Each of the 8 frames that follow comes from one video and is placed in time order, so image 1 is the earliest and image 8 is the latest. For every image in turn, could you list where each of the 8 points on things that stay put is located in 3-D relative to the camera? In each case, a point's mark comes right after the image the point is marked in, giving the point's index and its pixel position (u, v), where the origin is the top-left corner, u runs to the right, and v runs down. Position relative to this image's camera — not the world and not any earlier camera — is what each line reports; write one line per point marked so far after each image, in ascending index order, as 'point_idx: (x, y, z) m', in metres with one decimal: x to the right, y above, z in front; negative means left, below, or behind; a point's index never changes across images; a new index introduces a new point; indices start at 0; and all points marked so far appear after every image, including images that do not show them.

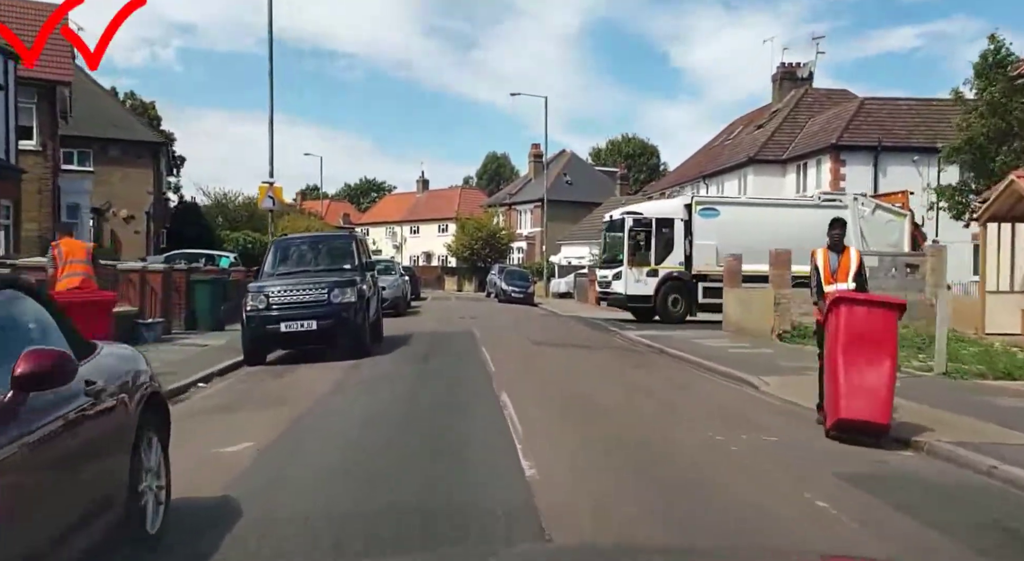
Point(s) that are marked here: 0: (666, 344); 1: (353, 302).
0: (+3.4, -1.4, +18.3) m
1: (-2.8, -0.4, +13.7) m
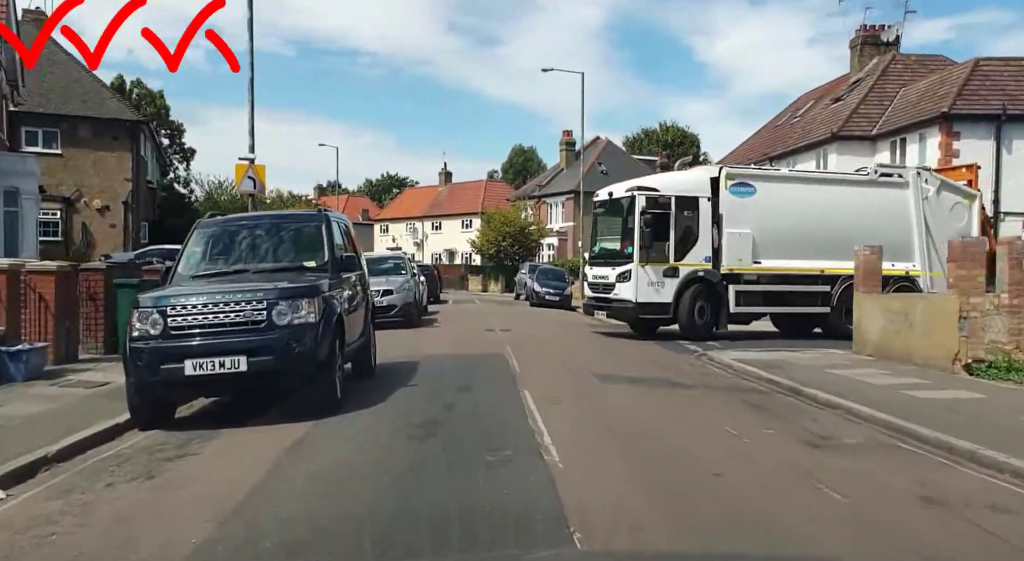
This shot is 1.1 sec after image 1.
0: (+4.3, -1.5, +12.6) m
1: (-2.1, -0.5, +8.2) m
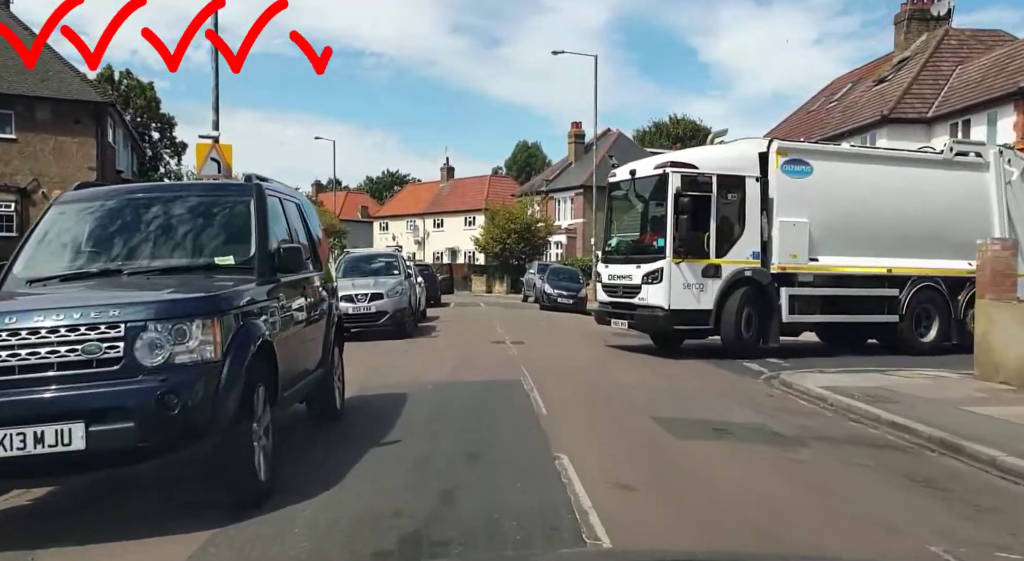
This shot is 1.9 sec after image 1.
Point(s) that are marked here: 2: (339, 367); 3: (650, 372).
0: (+4.5, -1.5, +9.2) m
1: (-1.8, -0.5, +4.8) m
2: (-1.8, -0.9, +8.4) m
3: (+2.4, -1.6, +13.6) m
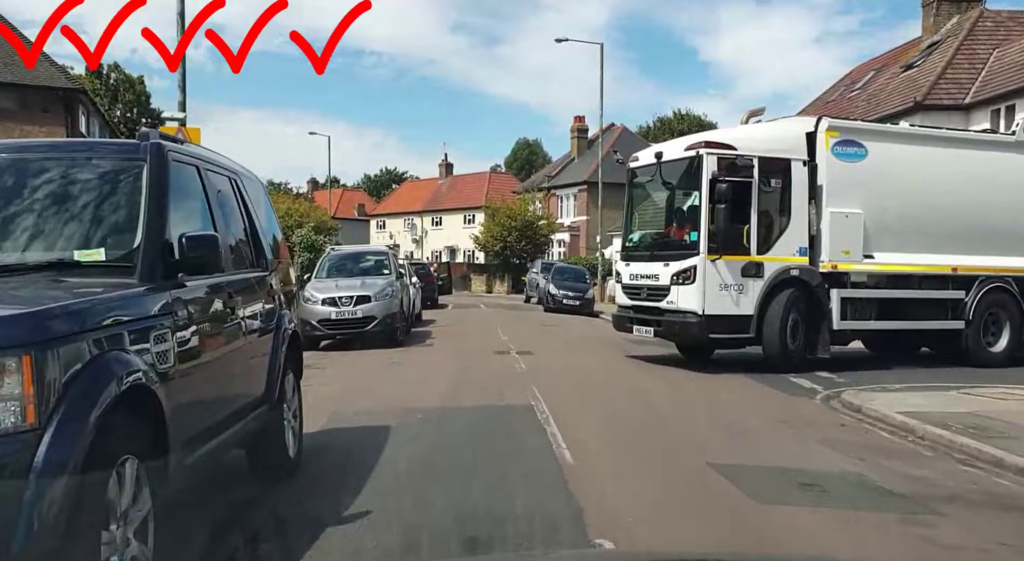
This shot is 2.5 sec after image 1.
0: (+4.6, -1.5, +7.1) m
1: (-1.7, -0.5, +2.8) m
2: (-1.7, -1.0, +6.3) m
3: (+2.5, -1.6, +11.6) m
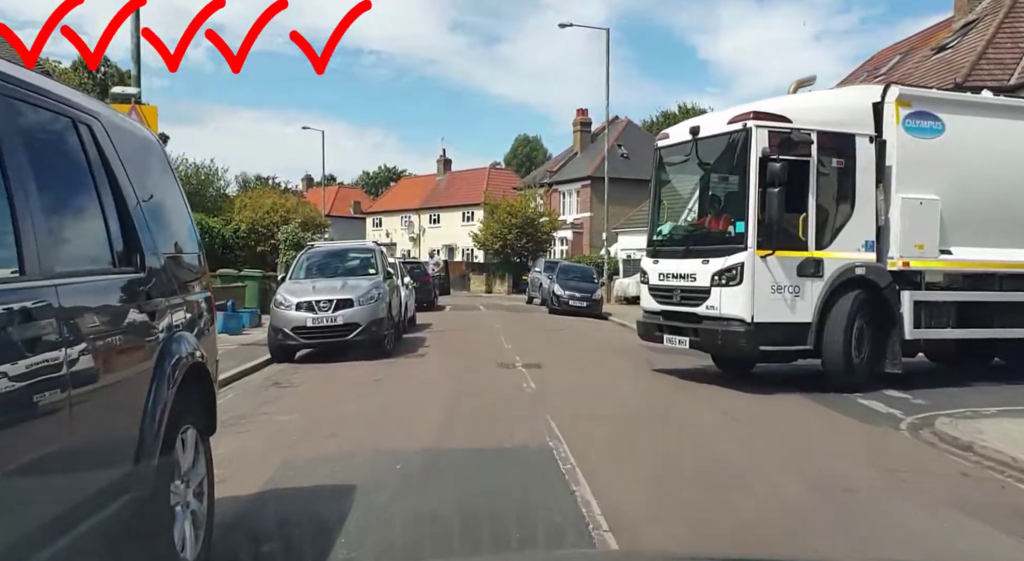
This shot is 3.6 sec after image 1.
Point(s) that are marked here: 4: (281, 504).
0: (+4.7, -1.6, +5.0) m
1: (-1.6, -0.6, +0.6) m
2: (-1.6, -1.0, +4.2) m
3: (+2.6, -1.6, +9.4) m
4: (-1.6, -1.6, +5.6) m
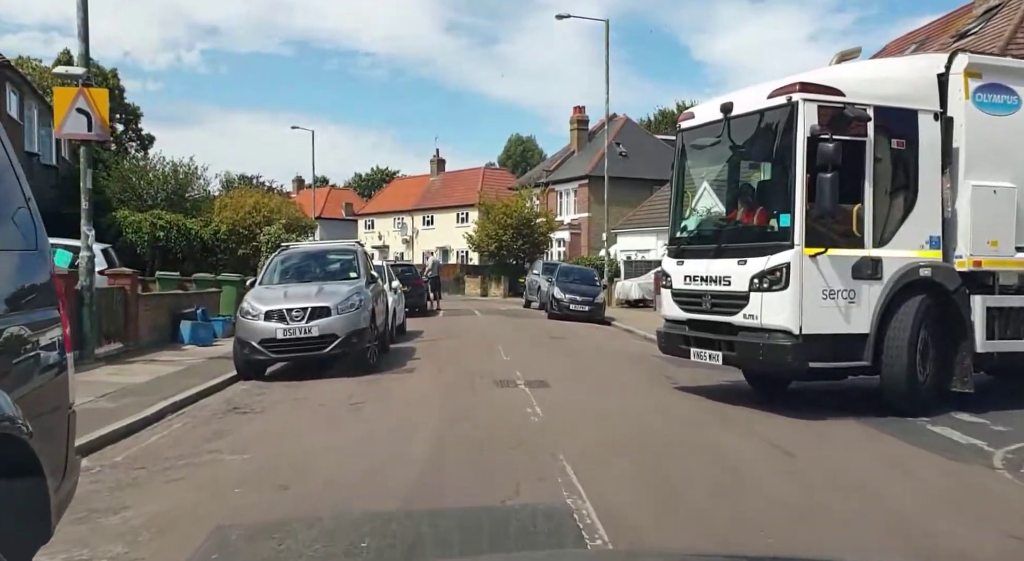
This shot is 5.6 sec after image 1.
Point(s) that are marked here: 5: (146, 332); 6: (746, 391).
0: (+4.8, -1.6, +3.4) m
1: (-1.6, -0.6, -1.0) m
2: (-1.6, -1.0, +2.5) m
3: (+2.7, -1.6, +7.8) m
4: (-1.6, -1.6, +3.9) m
5: (-7.2, -1.0, +15.5) m
6: (+3.2, -1.5, +10.7) m
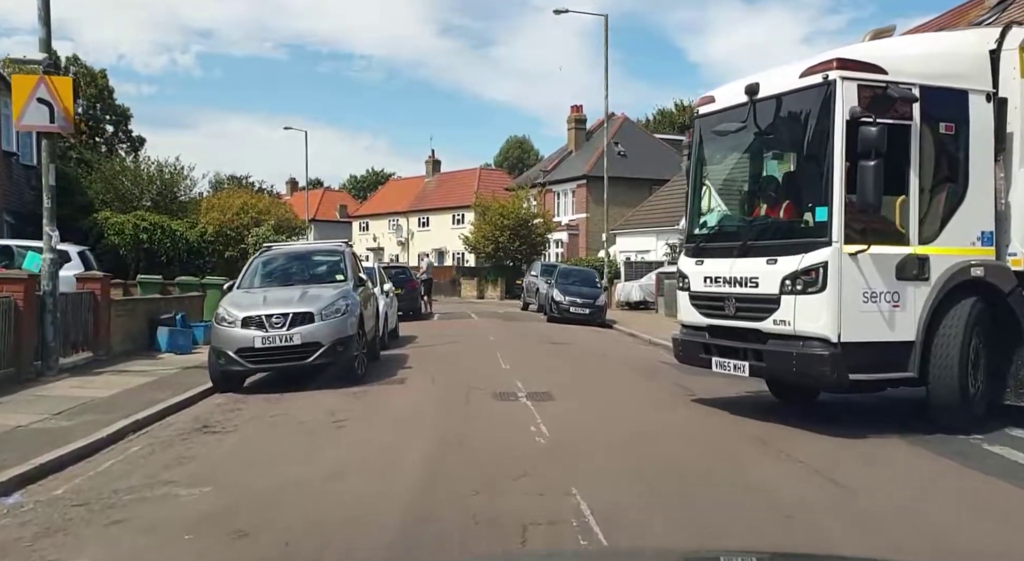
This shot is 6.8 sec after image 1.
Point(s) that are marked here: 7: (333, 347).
0: (+4.8, -1.6, +2.4) m
1: (-1.5, -0.6, -2.0) m
2: (-1.5, -1.1, +1.5) m
3: (+2.7, -1.6, +6.8) m
4: (-1.6, -1.6, +2.9) m
5: (-7.2, -1.1, +14.5) m
6: (+3.2, -1.5, +9.7) m
7: (-2.5, -0.9, +11.0) m
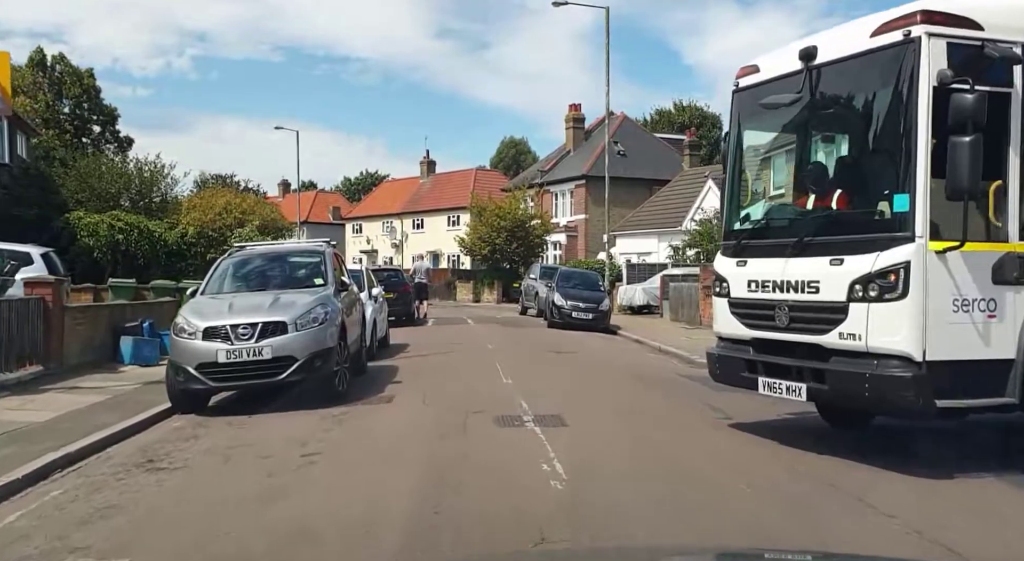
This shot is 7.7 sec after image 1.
0: (+4.9, -1.6, +1.0) m
1: (-1.4, -0.6, -3.5) m
2: (-1.4, -1.1, +0.1) m
3: (+2.7, -1.7, +5.4) m
4: (-1.5, -1.7, +1.5) m
5: (-7.1, -1.2, +13.0) m
6: (+3.2, -1.5, +8.3) m
7: (-2.4, -1.0, +9.5) m
